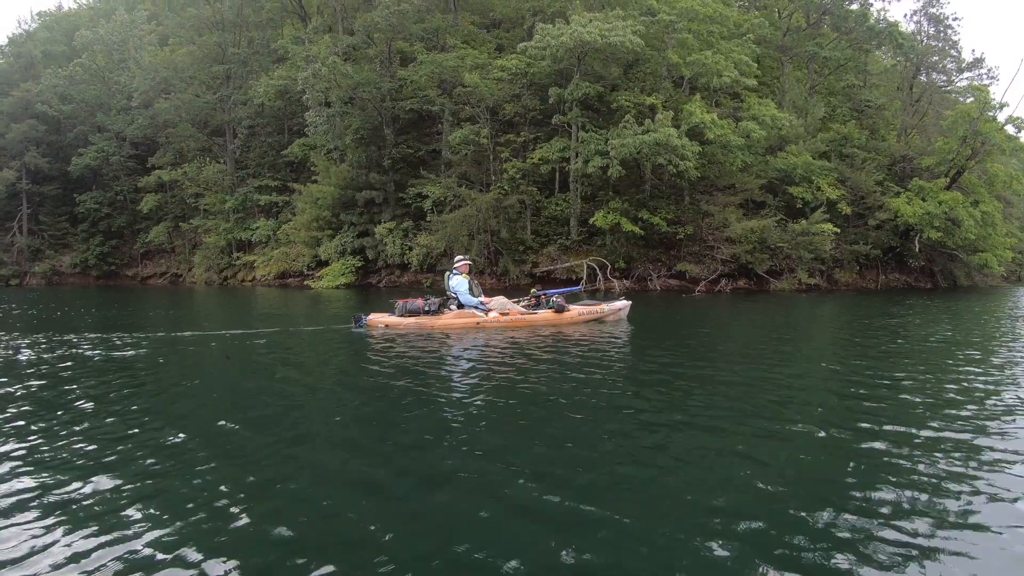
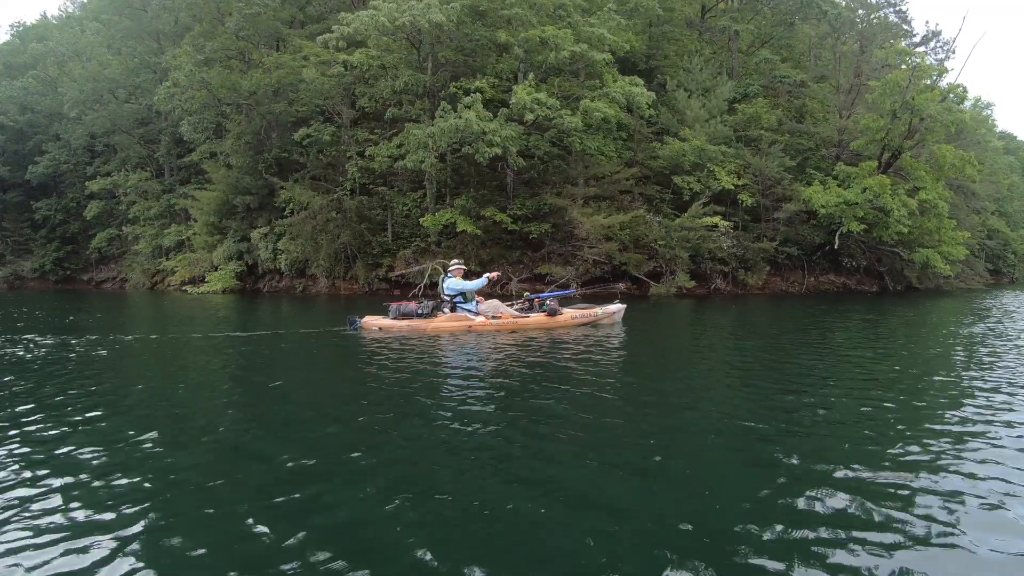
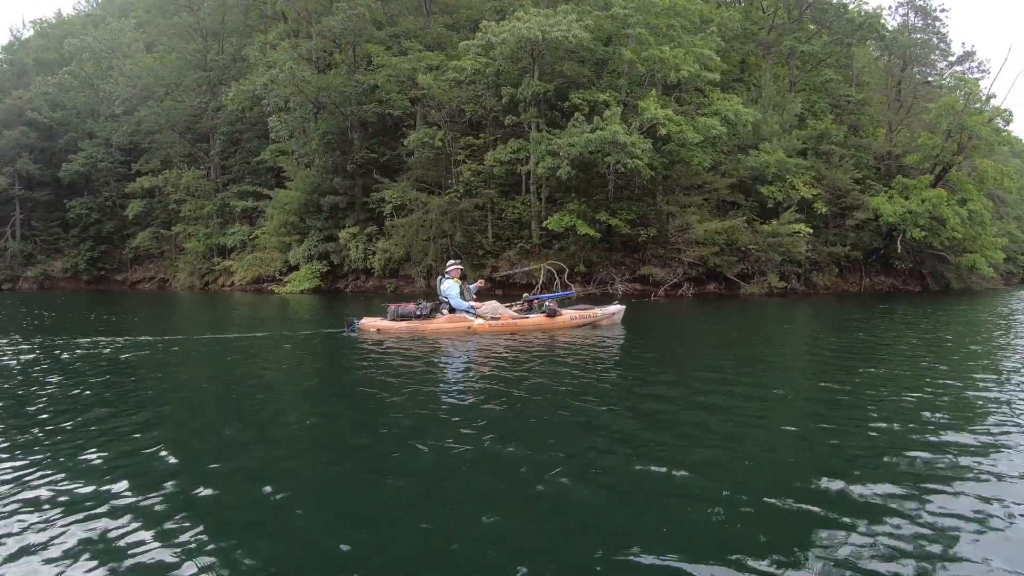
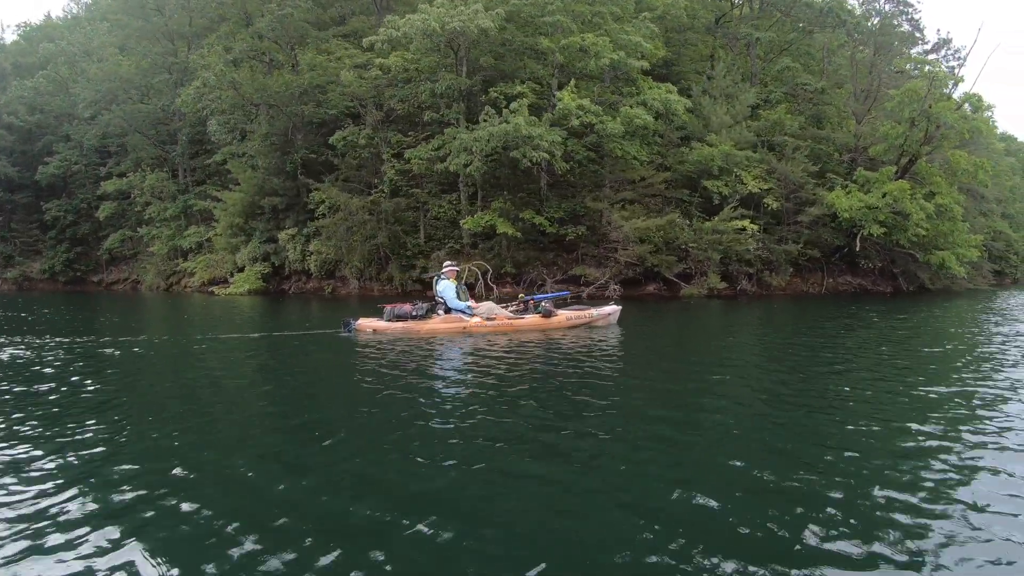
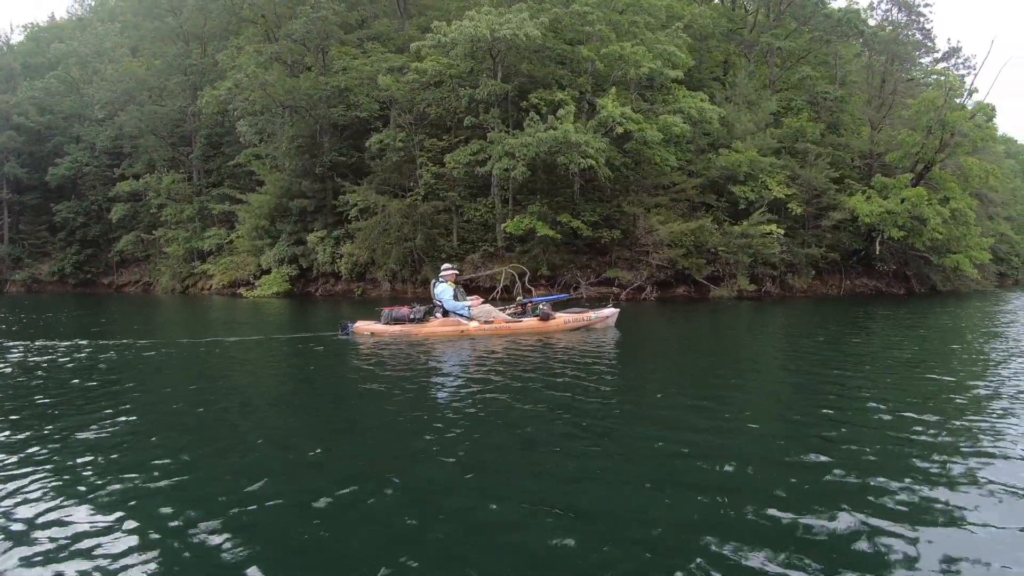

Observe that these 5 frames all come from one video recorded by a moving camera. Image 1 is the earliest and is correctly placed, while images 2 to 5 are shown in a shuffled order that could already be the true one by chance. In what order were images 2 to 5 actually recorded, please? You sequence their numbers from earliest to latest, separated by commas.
3, 5, 4, 2
